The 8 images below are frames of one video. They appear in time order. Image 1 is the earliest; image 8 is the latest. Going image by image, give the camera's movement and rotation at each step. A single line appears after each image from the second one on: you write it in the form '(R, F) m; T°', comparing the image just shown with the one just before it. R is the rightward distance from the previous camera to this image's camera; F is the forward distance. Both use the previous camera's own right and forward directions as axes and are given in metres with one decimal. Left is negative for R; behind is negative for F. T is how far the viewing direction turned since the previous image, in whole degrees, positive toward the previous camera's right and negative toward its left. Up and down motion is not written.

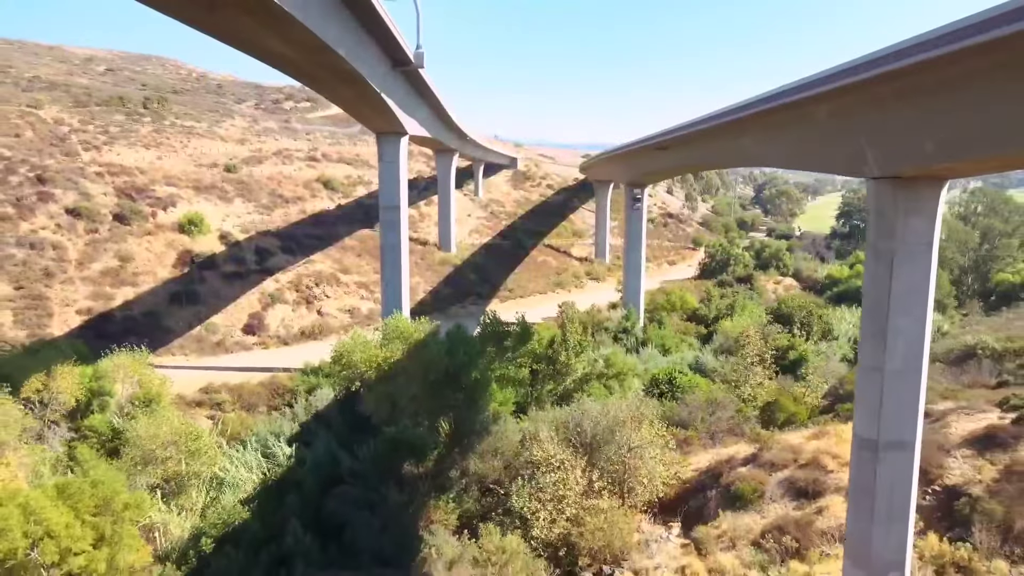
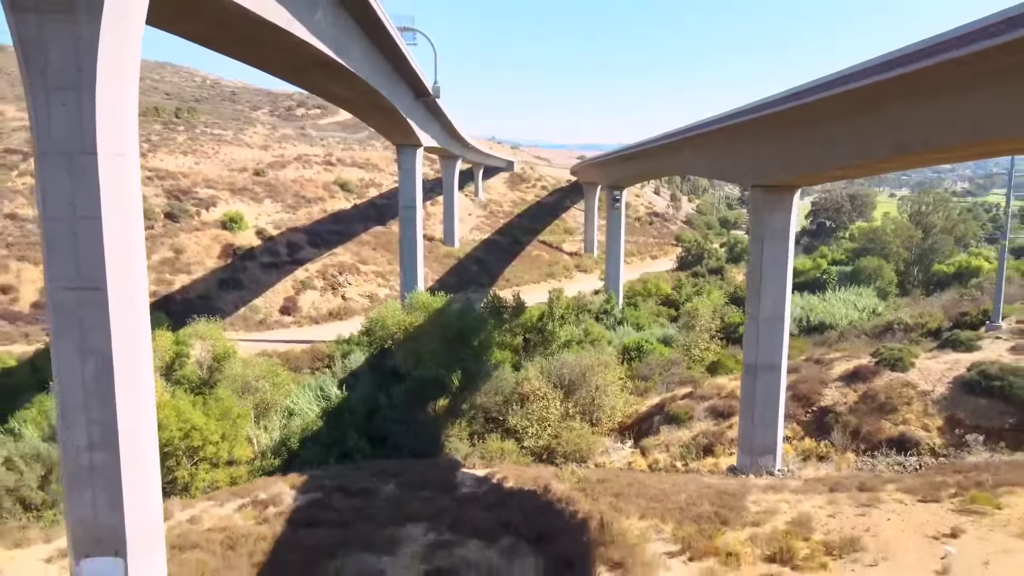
(0.0, -5.9) m; 0°
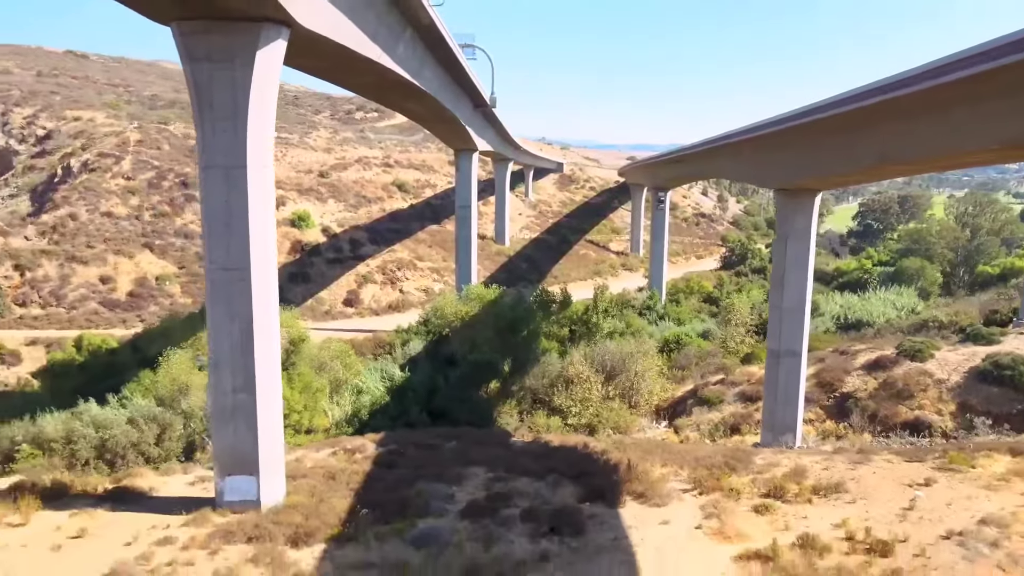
(+0.1, -2.4) m; -4°
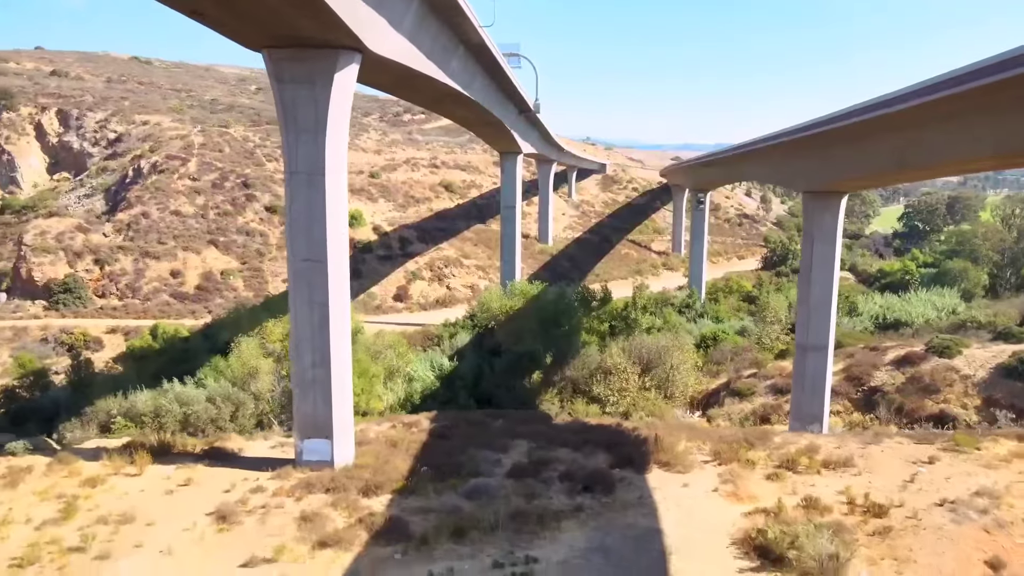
(0.0, -1.6) m; -3°
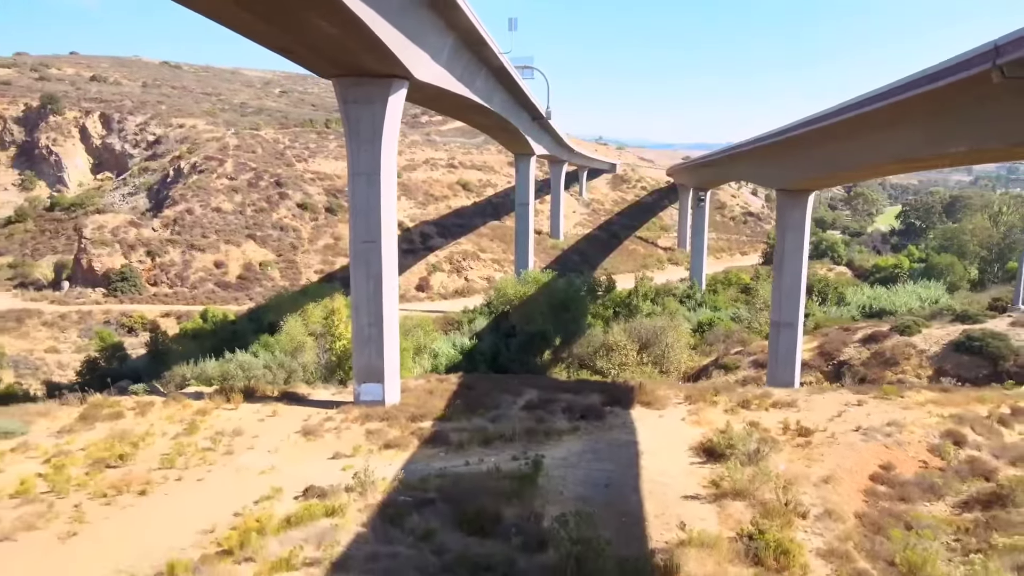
(0.0, -3.6) m; -1°
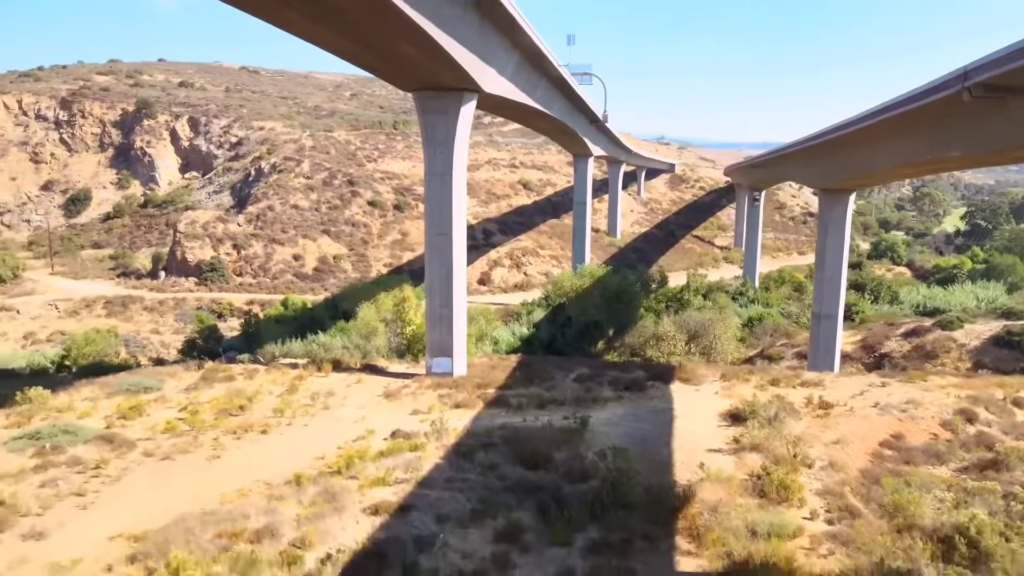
(+0.1, -2.3) m; -5°
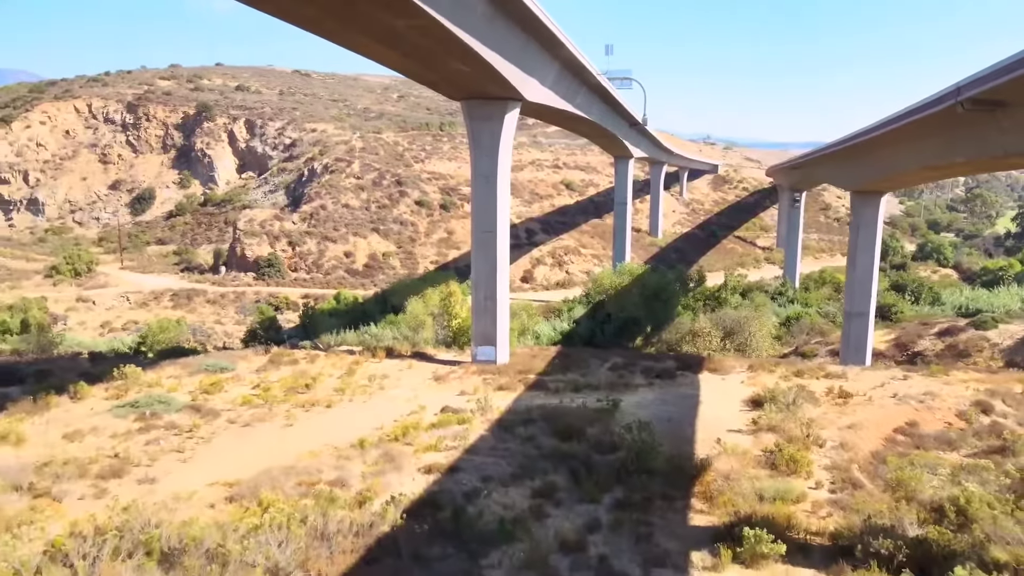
(+0.1, -1.5) m; -3°
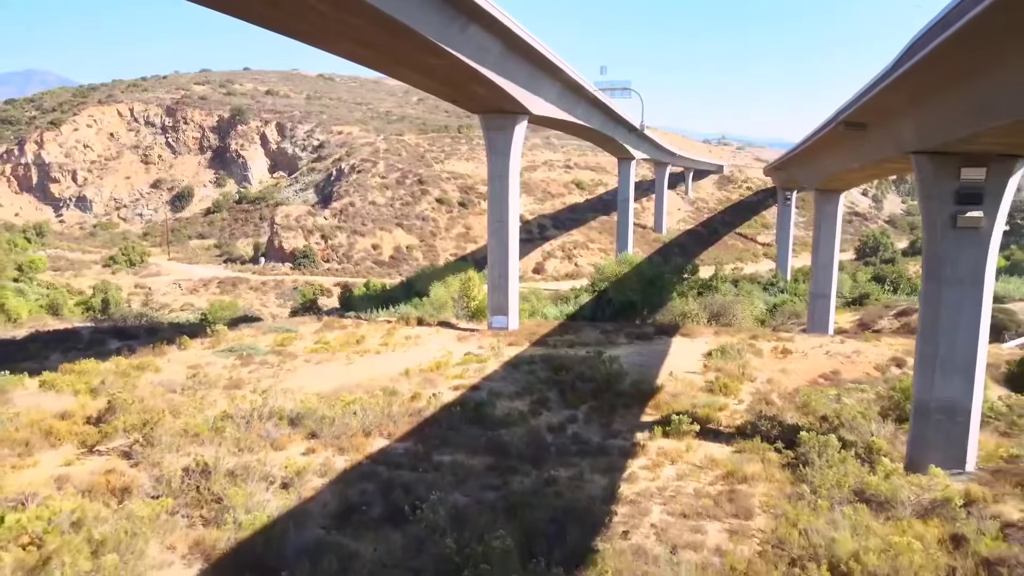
(+0.2, -4.6) m; -1°
